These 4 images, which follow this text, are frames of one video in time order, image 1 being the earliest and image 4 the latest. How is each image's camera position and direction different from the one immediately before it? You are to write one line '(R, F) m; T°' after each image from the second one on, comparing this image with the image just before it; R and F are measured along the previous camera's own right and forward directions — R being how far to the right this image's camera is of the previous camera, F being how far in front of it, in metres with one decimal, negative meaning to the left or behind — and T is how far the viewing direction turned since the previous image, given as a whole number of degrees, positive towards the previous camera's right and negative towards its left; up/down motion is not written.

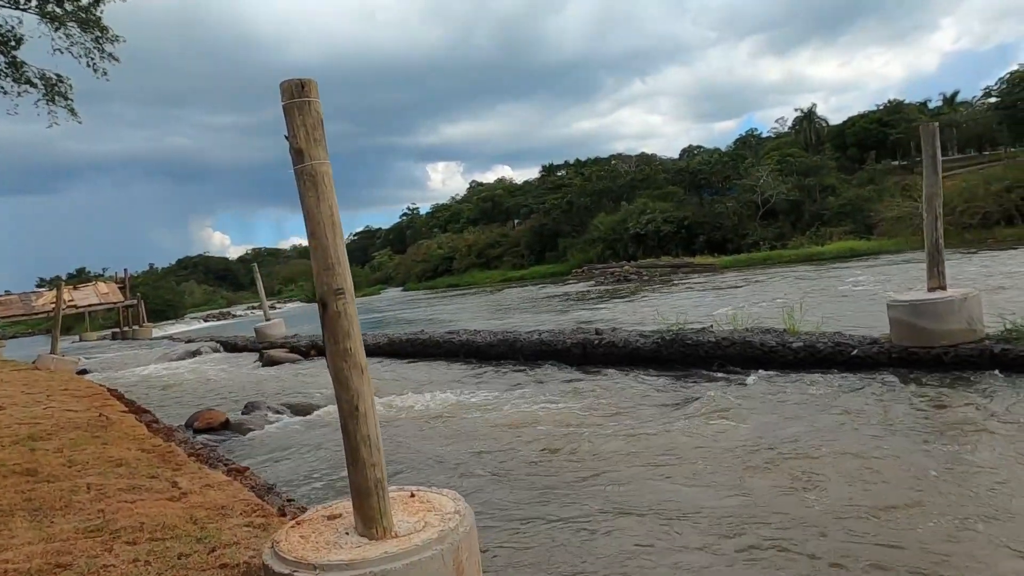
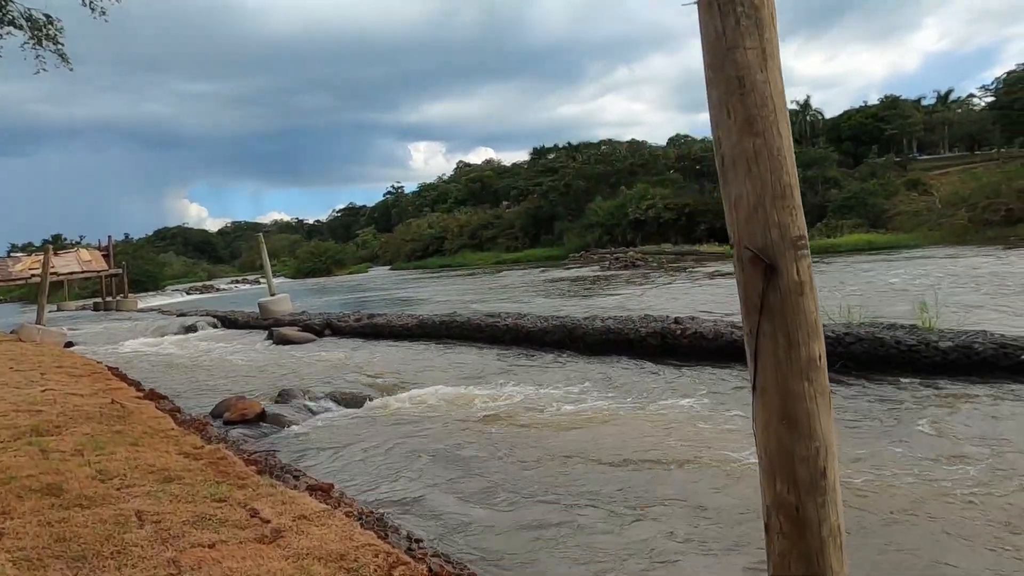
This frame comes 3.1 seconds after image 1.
(-1.7, +1.7) m; +2°
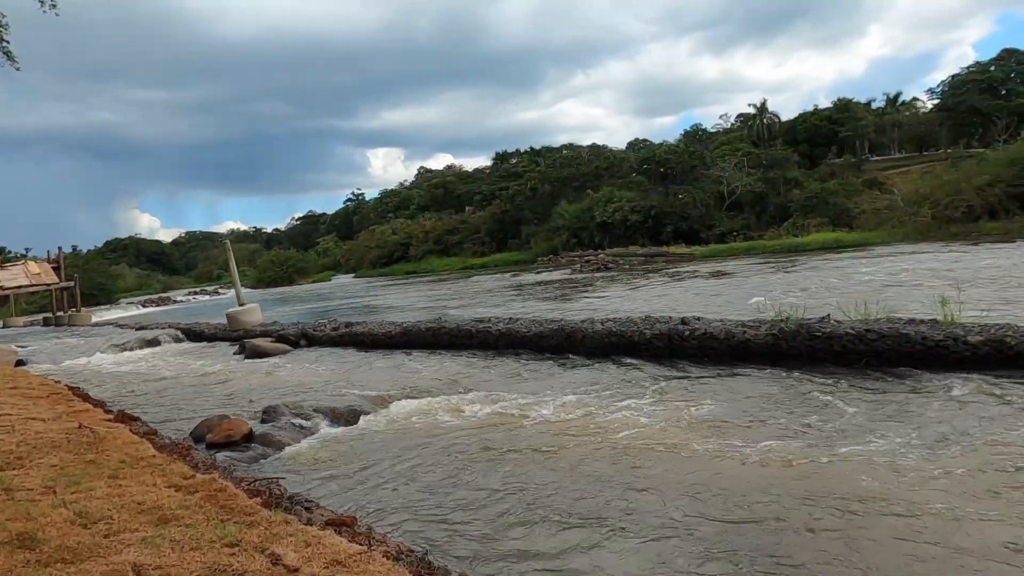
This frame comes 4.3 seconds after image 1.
(-0.6, +0.7) m; +3°
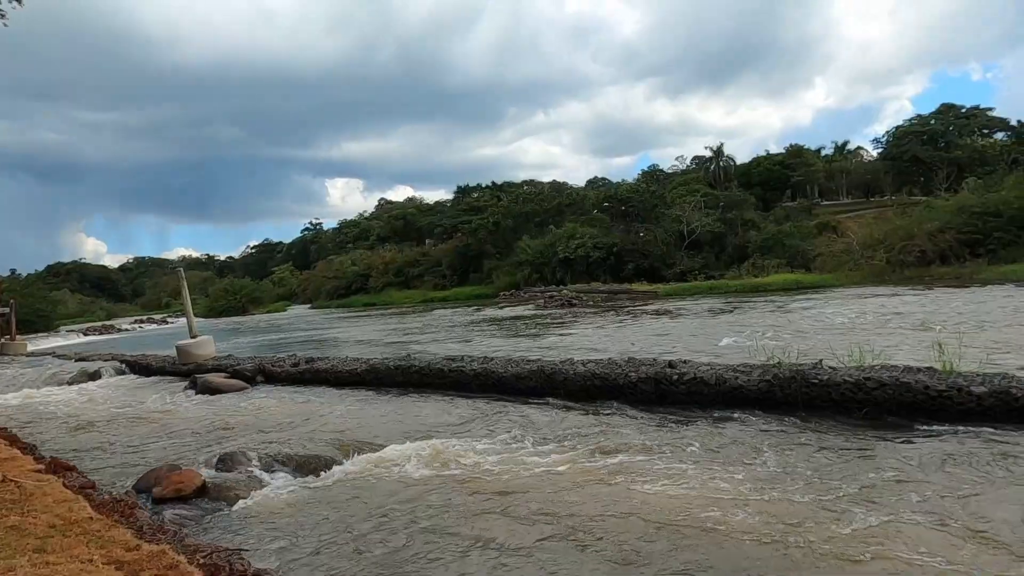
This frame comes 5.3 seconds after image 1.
(-0.4, +0.6) m; +4°
